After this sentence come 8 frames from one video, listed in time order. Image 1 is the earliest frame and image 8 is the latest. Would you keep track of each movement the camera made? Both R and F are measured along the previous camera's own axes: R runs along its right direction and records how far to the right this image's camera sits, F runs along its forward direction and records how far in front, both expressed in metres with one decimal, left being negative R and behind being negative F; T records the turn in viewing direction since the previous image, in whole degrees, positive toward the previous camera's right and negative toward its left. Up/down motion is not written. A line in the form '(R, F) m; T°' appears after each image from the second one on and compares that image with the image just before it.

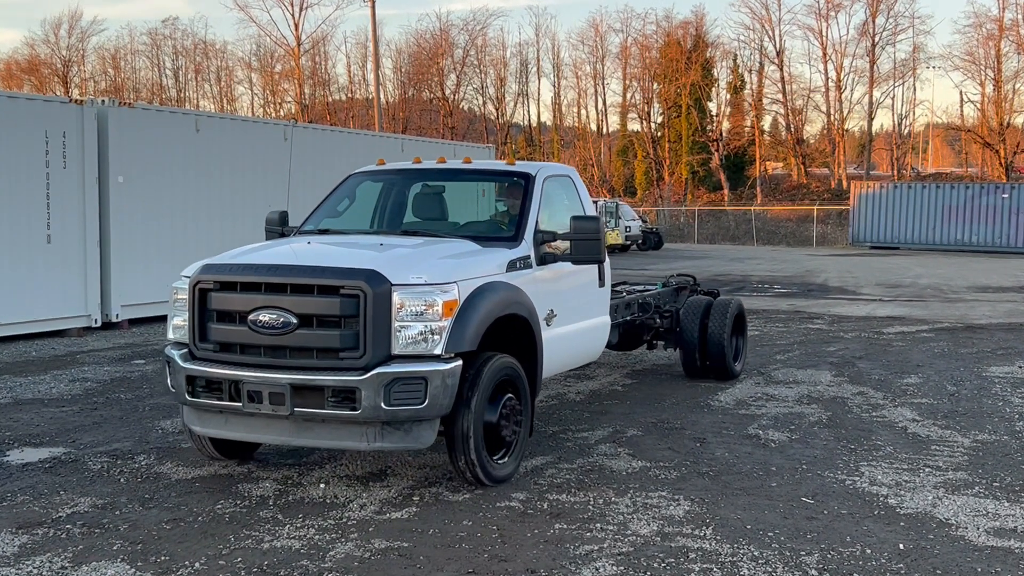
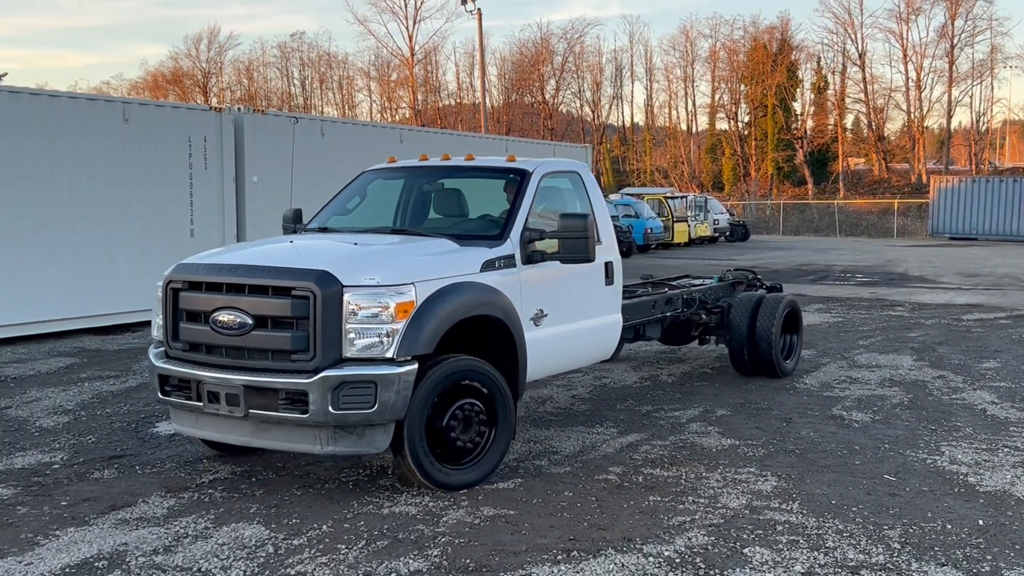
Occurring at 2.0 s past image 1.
(-0.4, -0.3) m; -3°
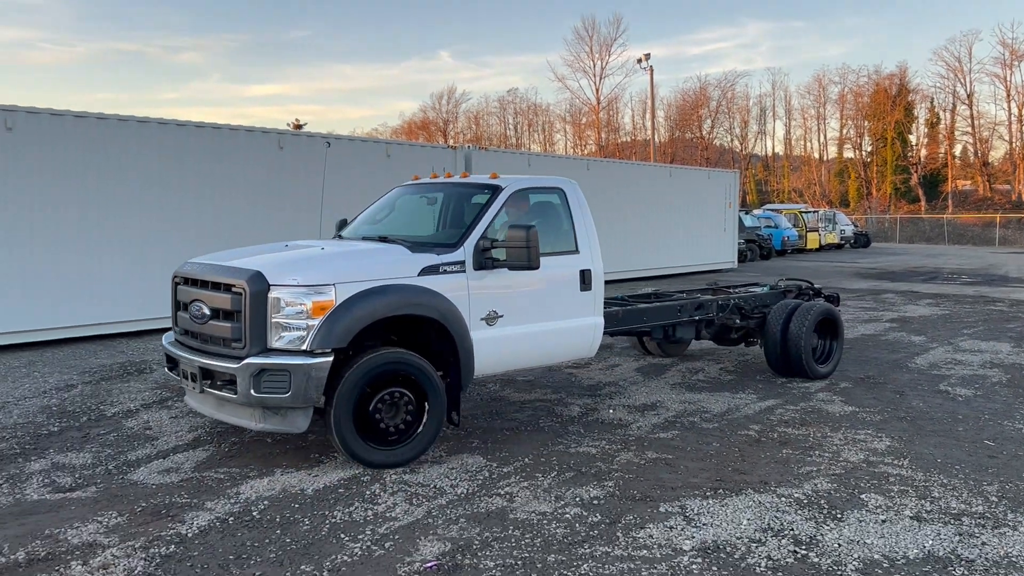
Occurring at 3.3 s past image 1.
(-0.4, -1.4) m; -9°
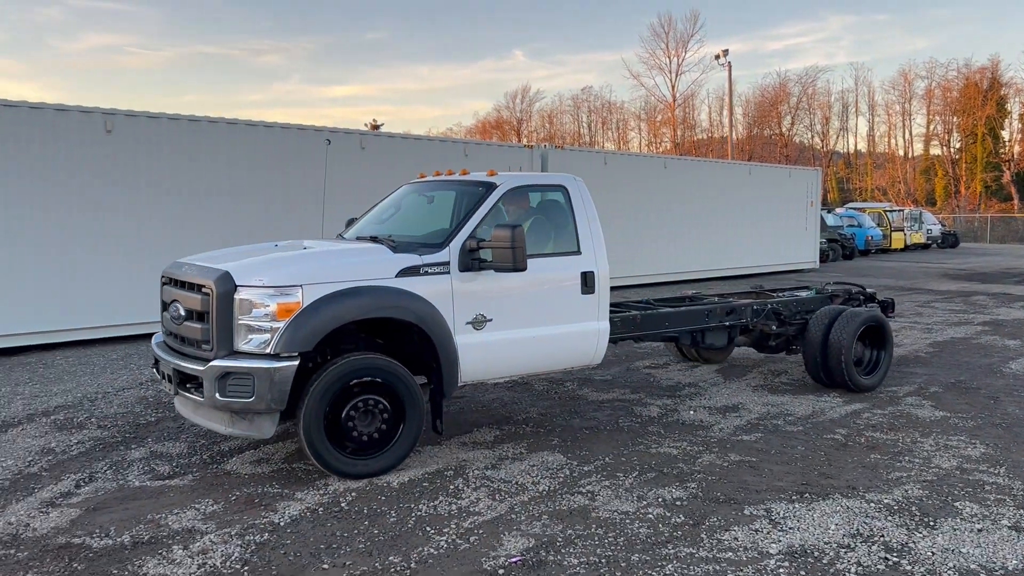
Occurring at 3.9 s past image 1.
(-0.2, 0.0) m; -4°
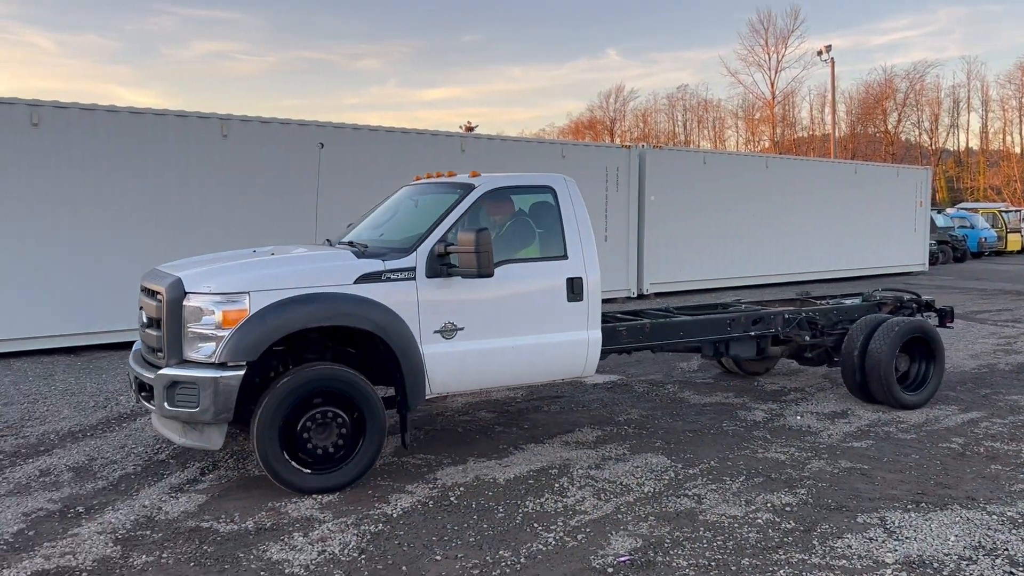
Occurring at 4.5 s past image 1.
(-0.3, 0.0) m; -5°
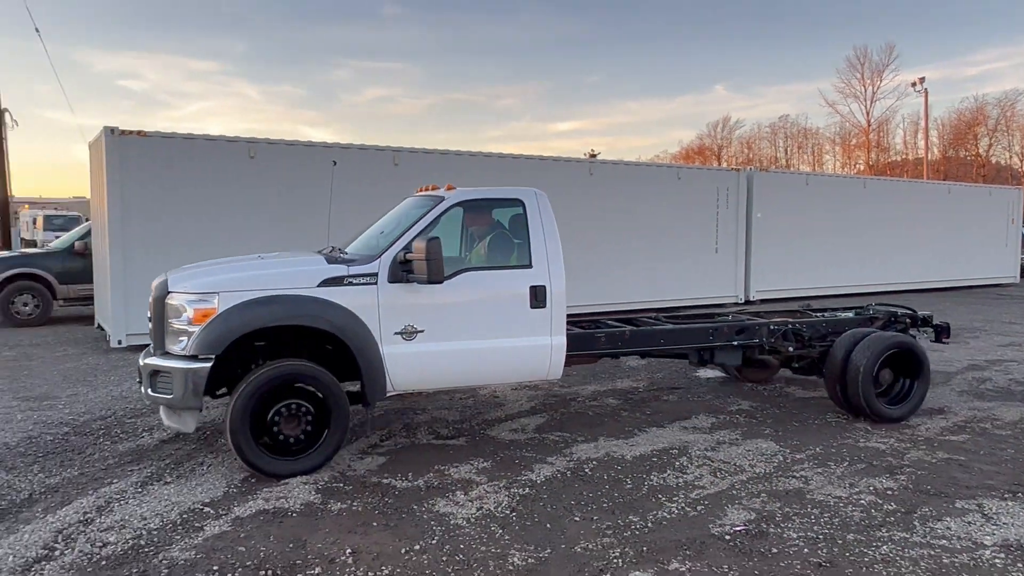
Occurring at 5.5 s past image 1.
(-0.4, -0.8) m; -5°
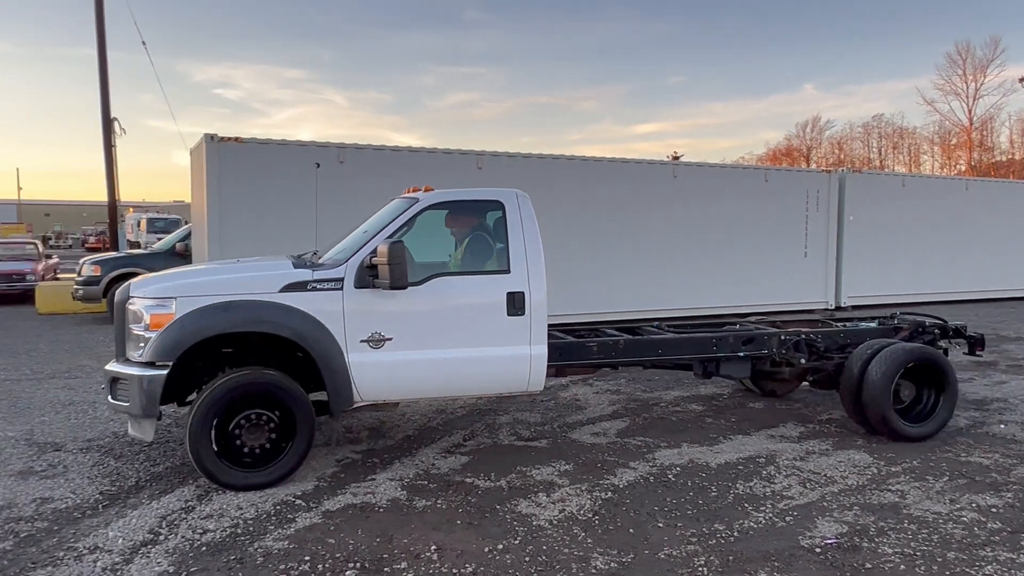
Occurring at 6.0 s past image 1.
(-0.1, 0.0) m; -5°
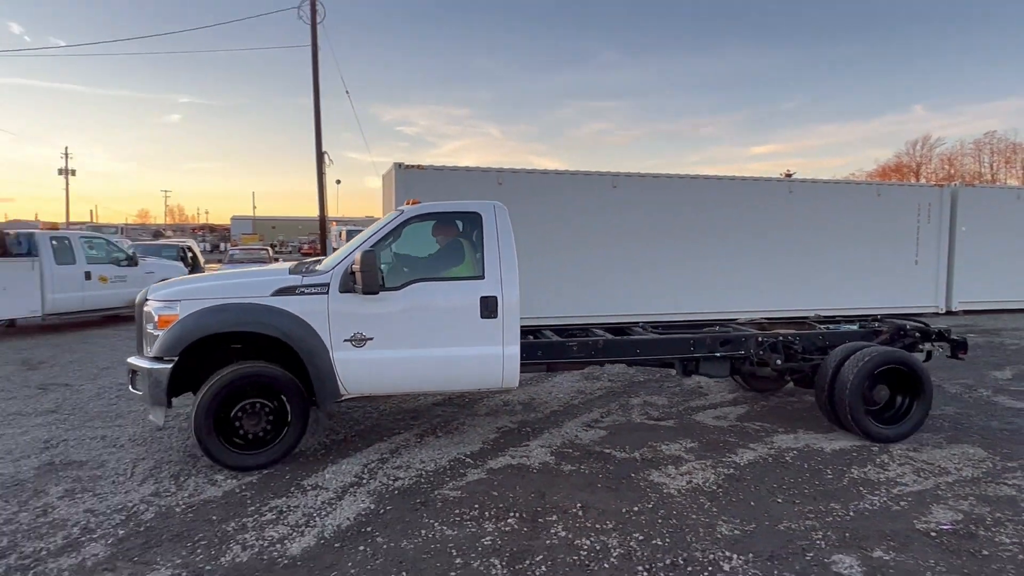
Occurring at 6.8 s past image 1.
(-0.2, -0.9) m; -8°
